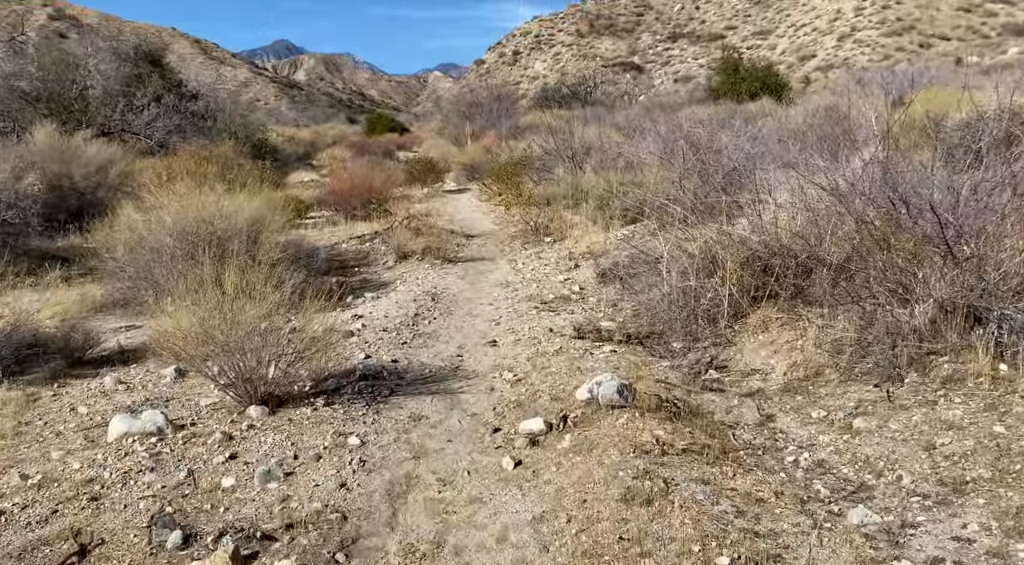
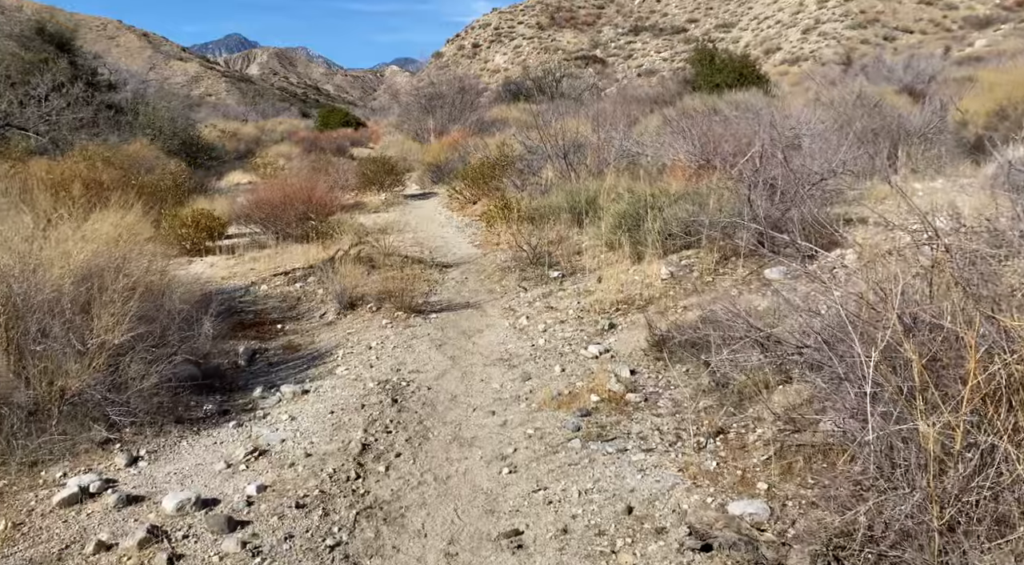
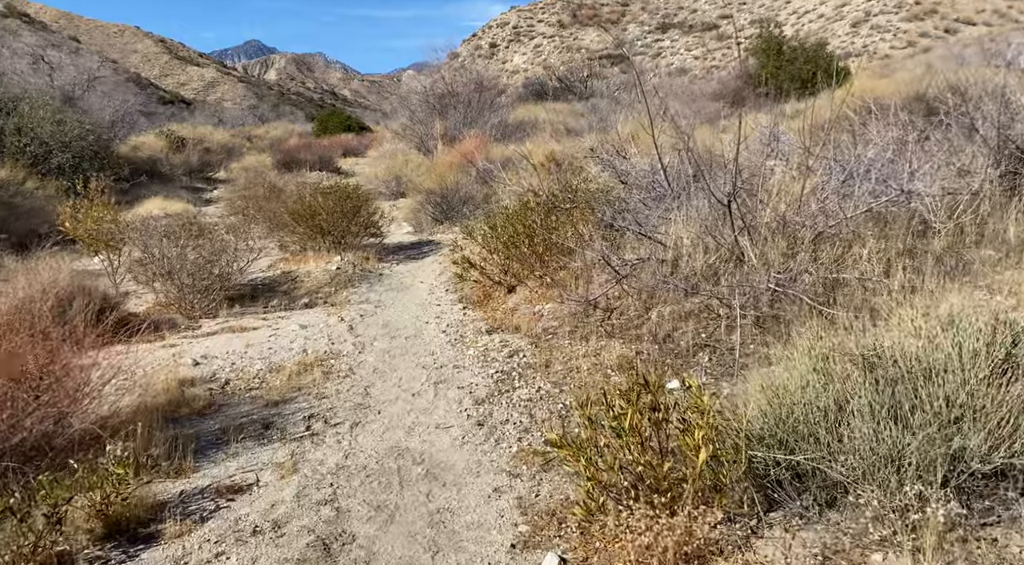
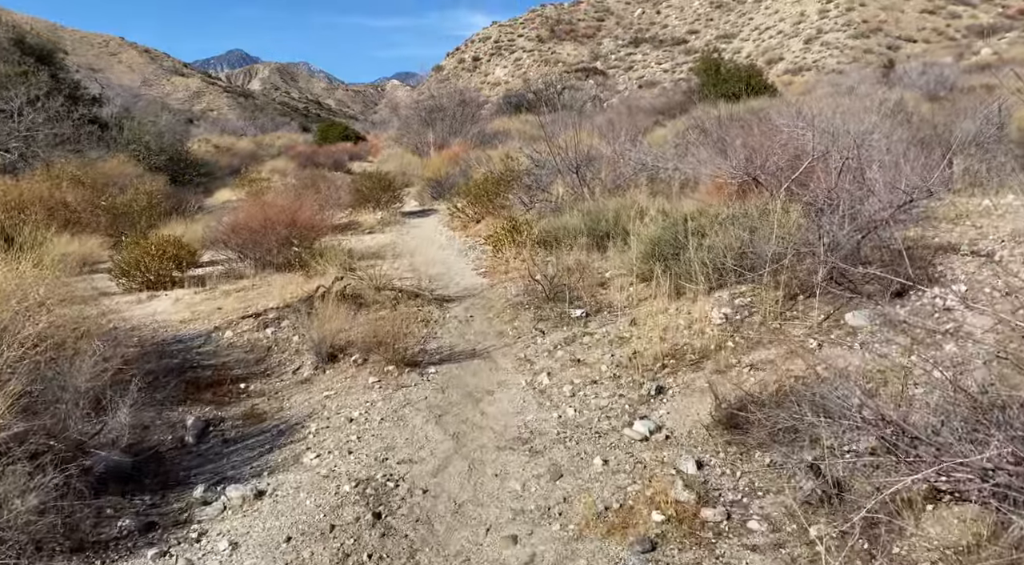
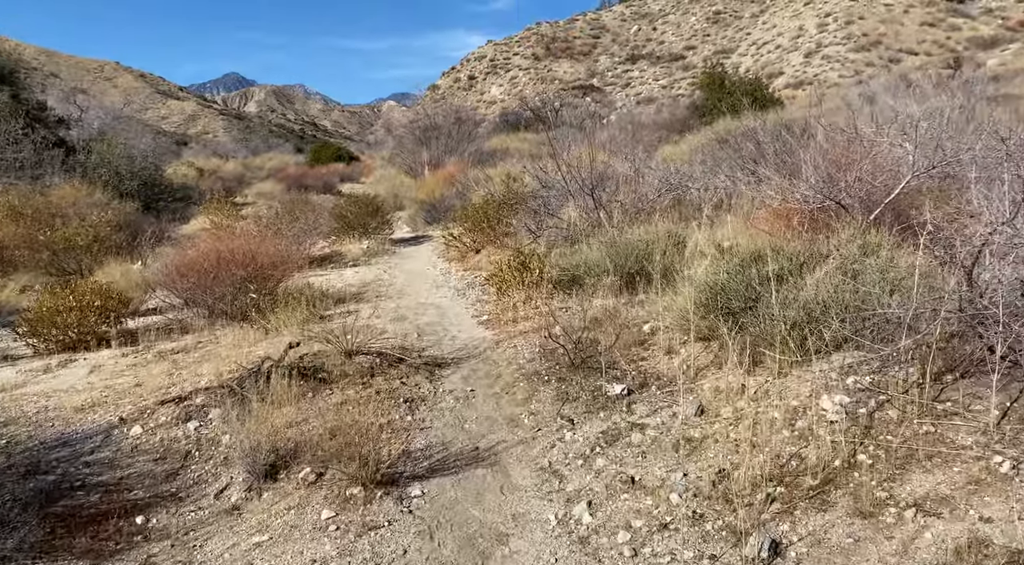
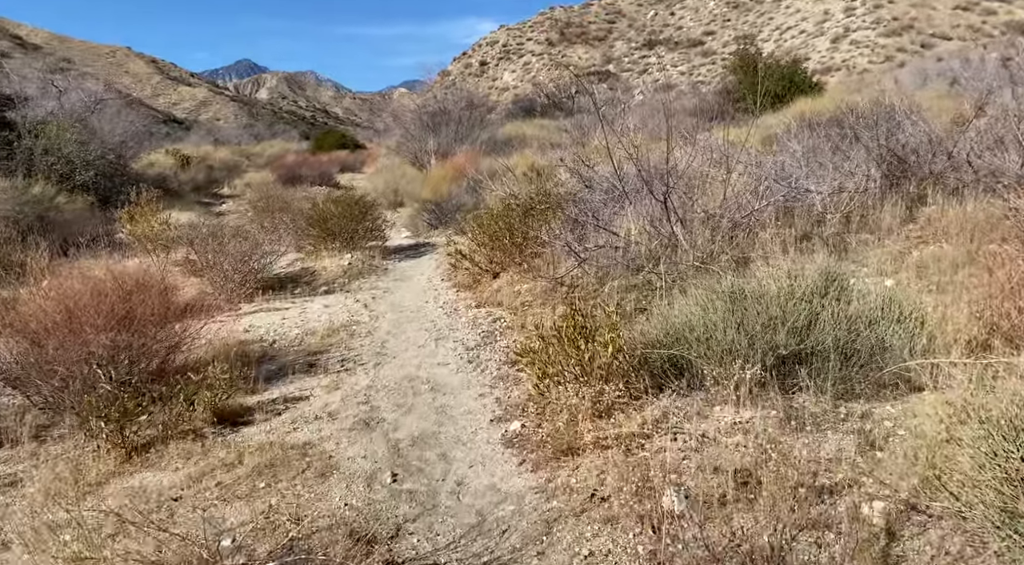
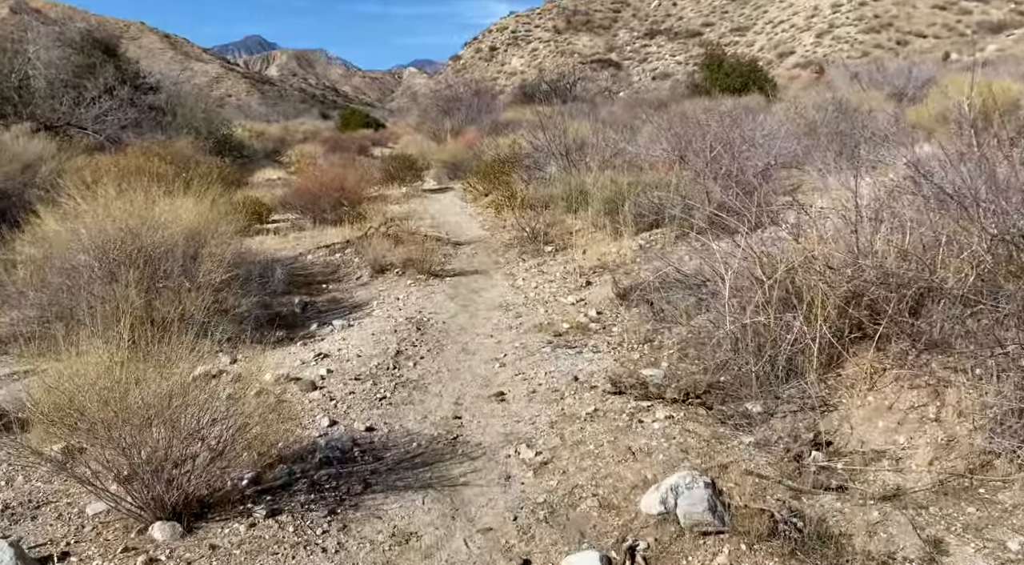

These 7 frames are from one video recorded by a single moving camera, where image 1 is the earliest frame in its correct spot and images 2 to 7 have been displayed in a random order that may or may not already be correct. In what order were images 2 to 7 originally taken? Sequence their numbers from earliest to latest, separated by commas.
7, 2, 4, 5, 6, 3
